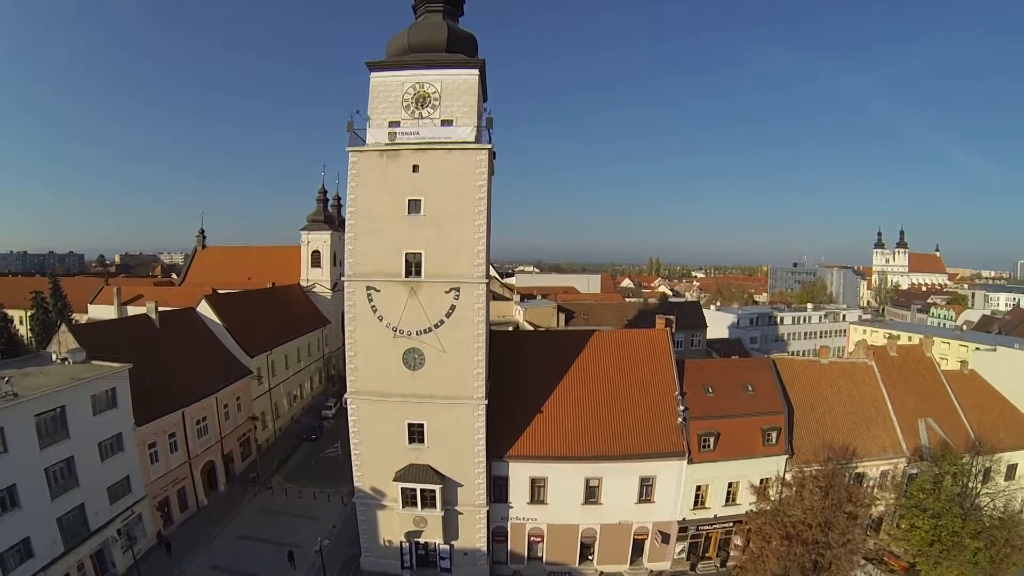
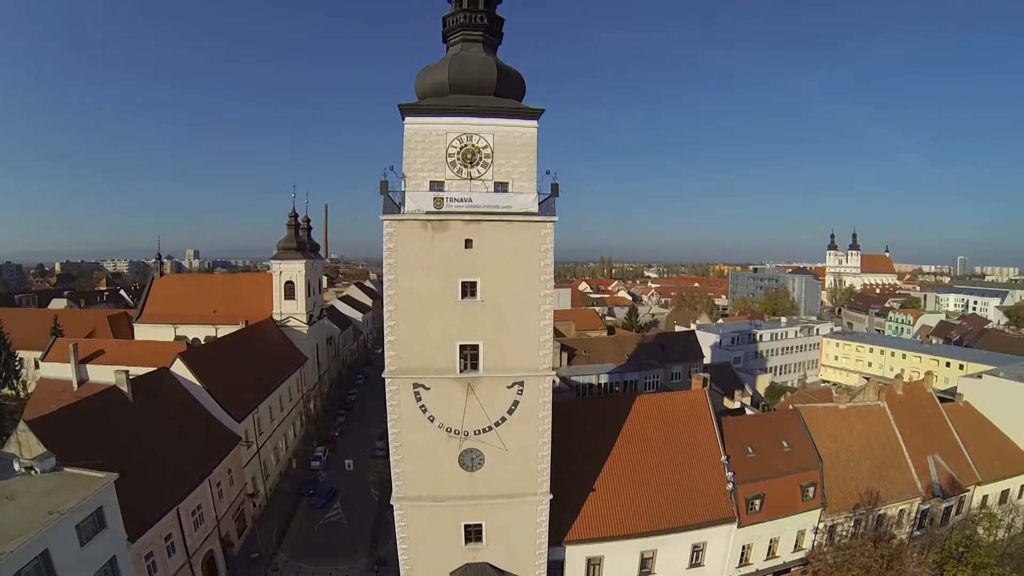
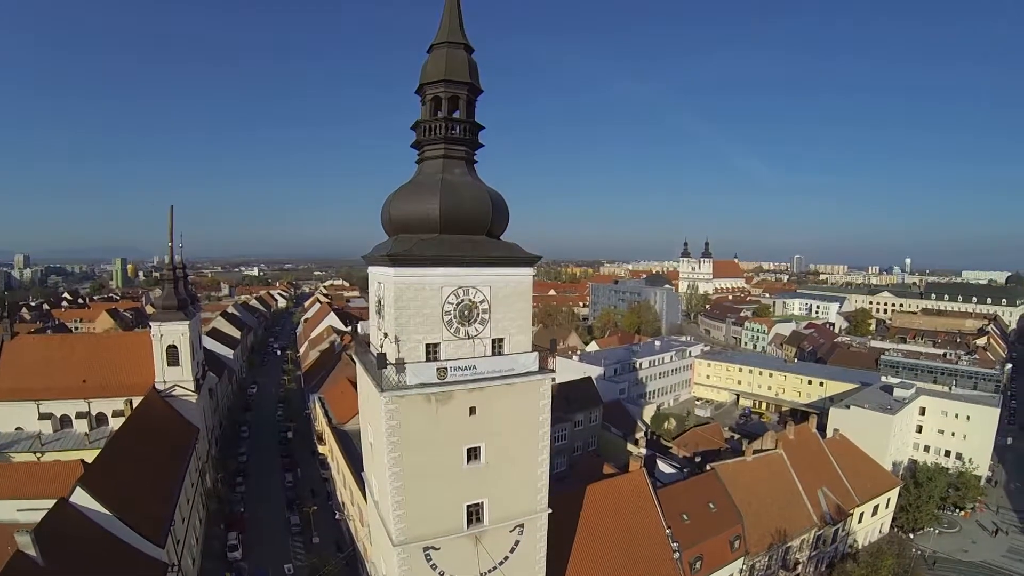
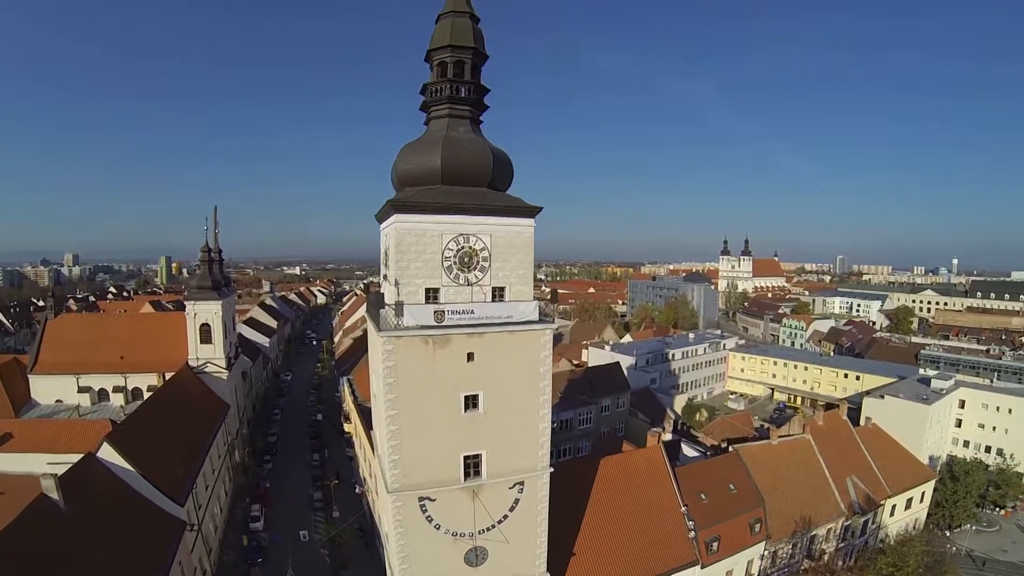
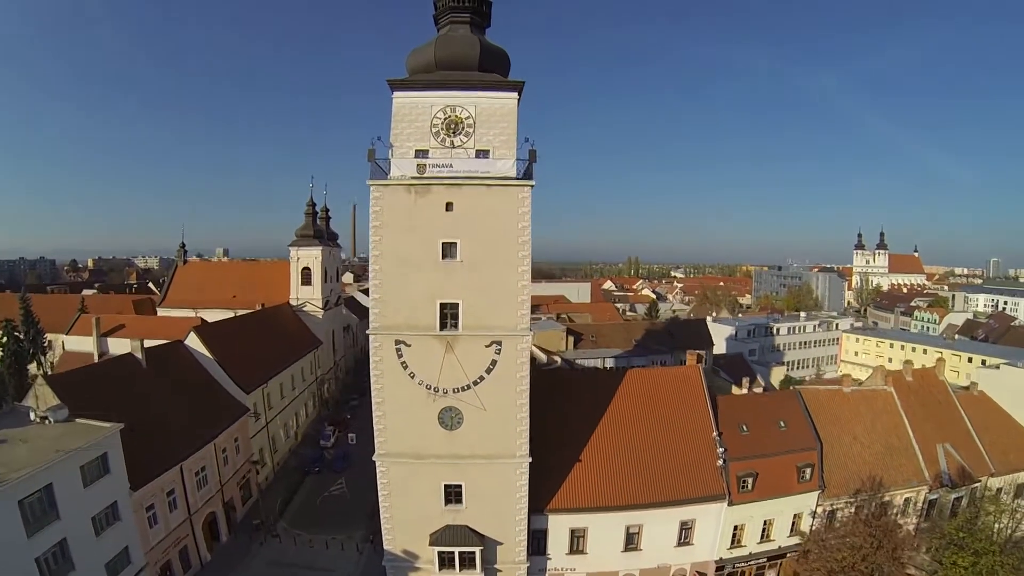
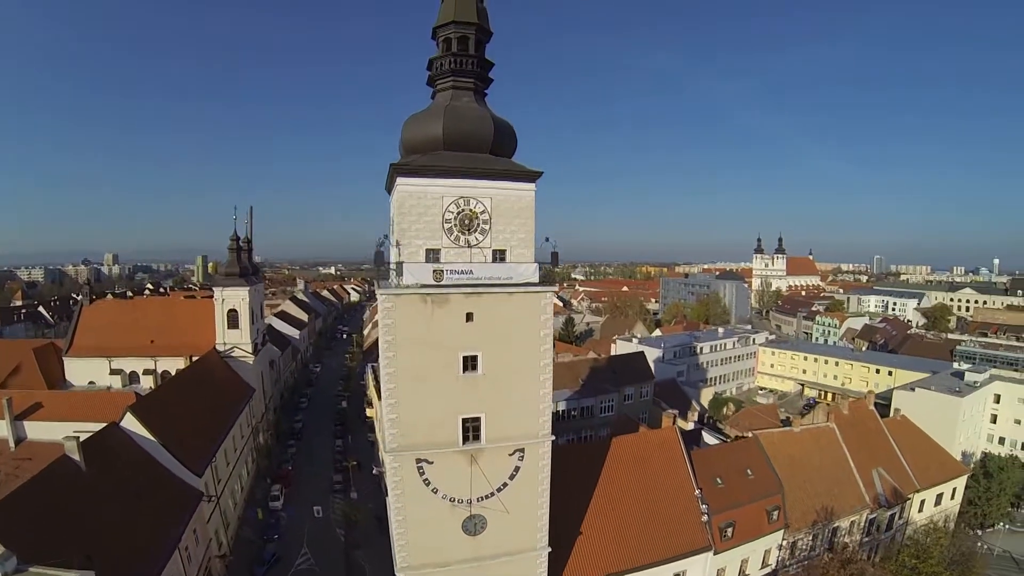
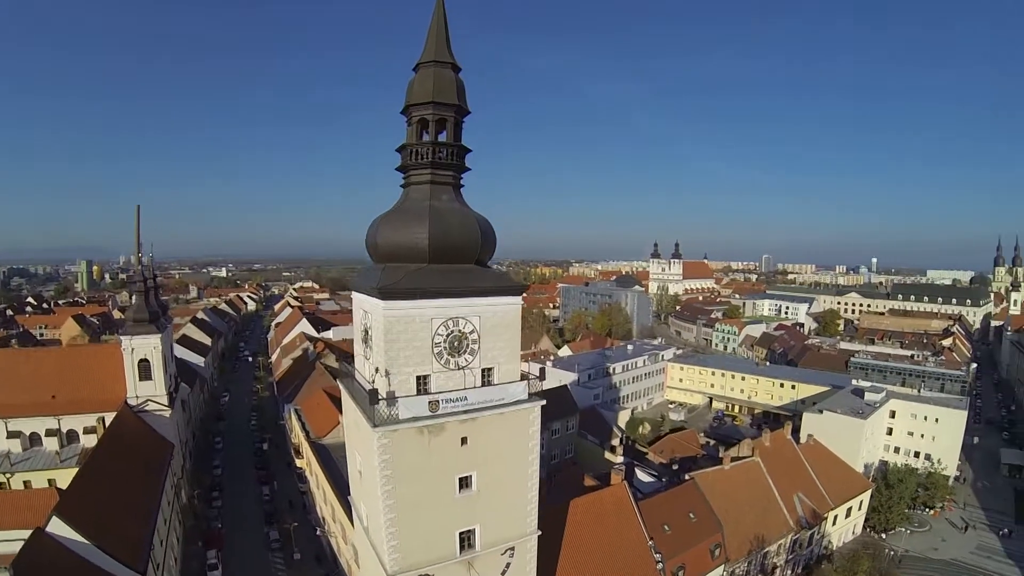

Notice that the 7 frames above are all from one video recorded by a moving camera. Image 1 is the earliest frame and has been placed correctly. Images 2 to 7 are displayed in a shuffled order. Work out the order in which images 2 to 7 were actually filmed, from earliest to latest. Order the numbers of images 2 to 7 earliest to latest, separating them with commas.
5, 2, 6, 4, 3, 7
